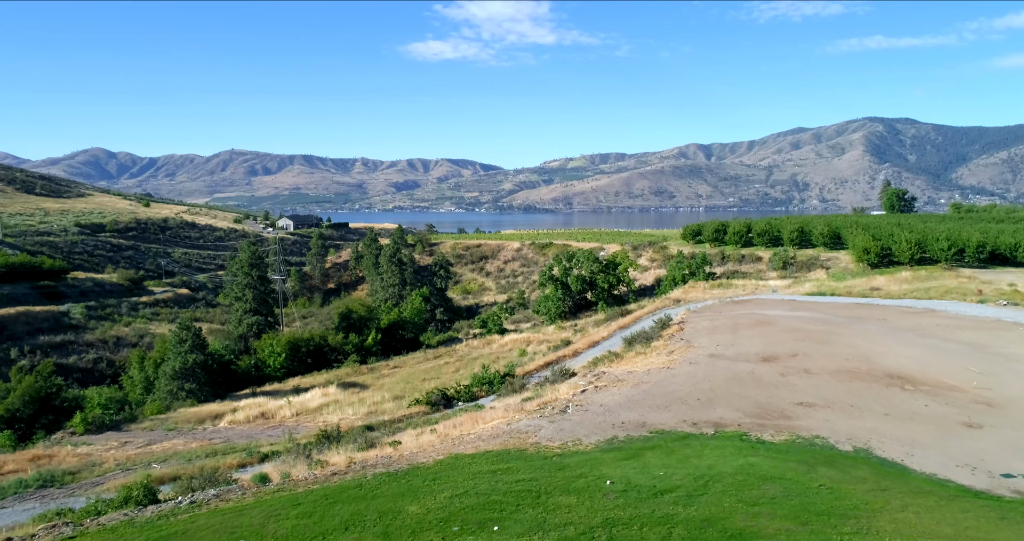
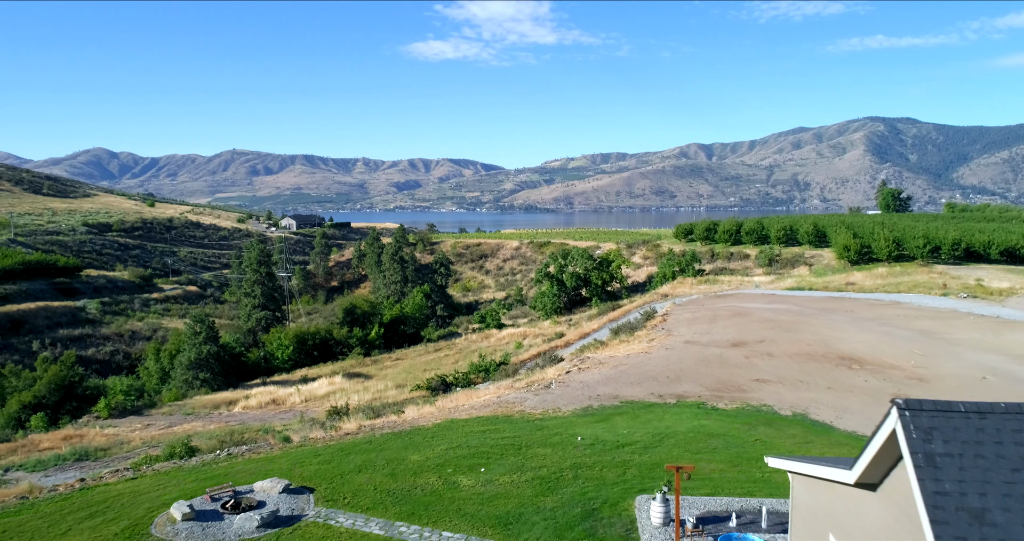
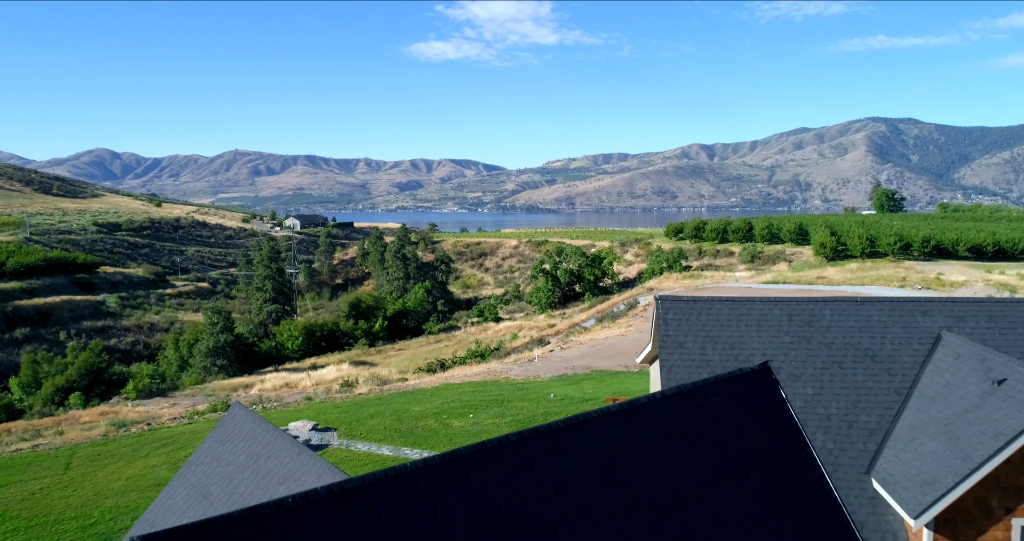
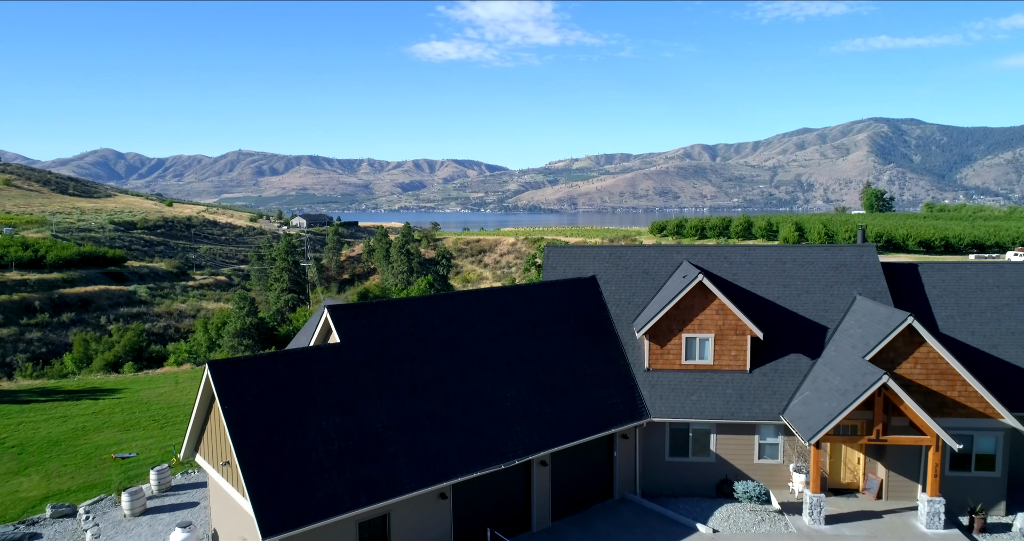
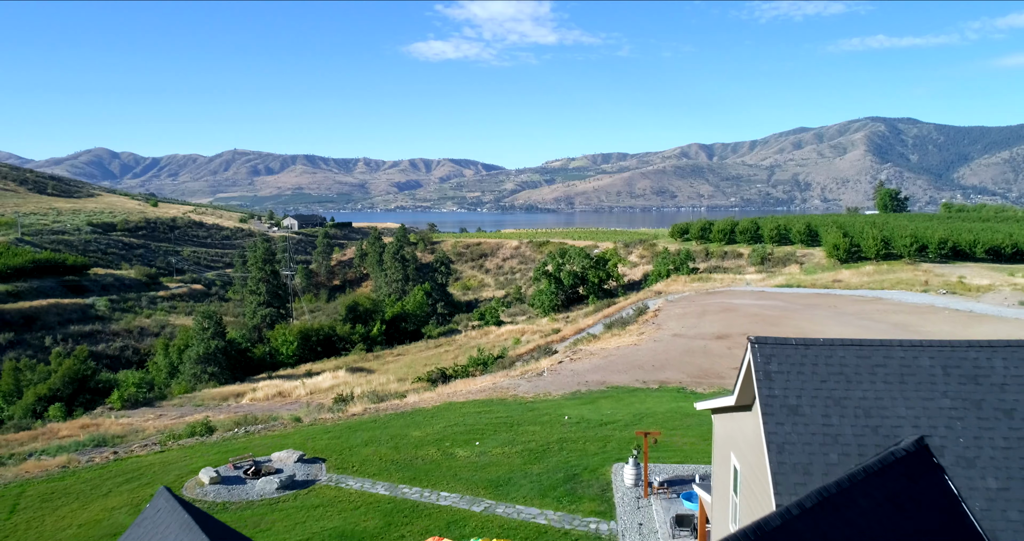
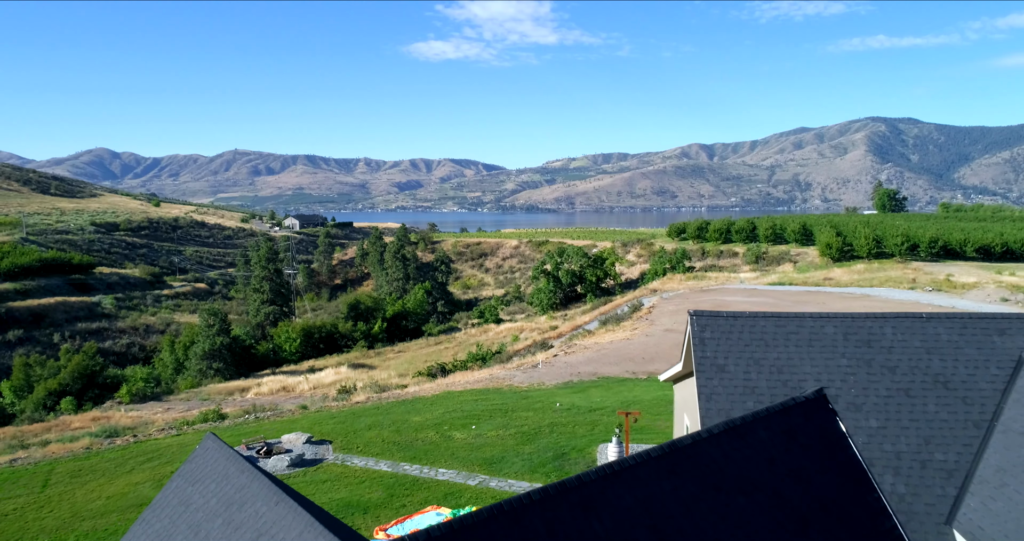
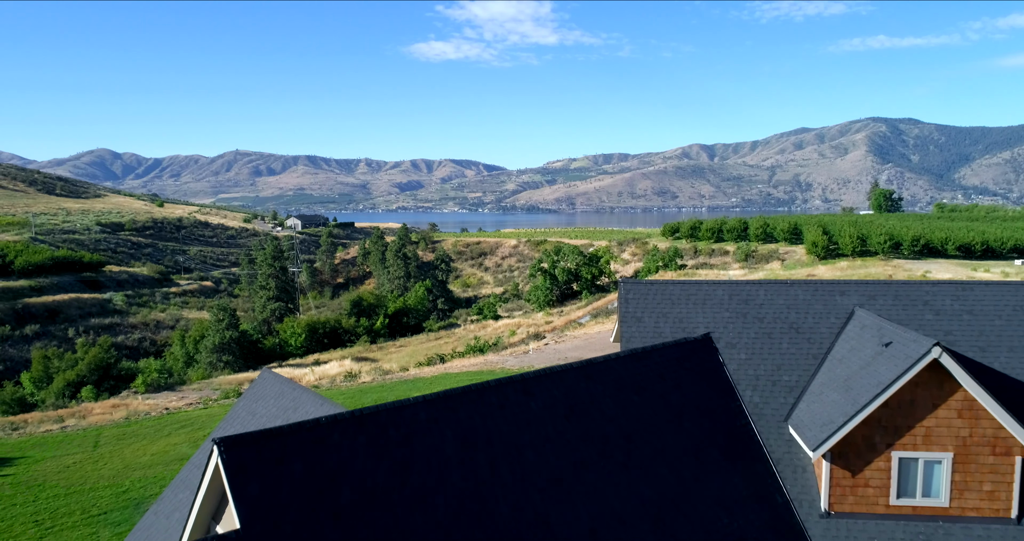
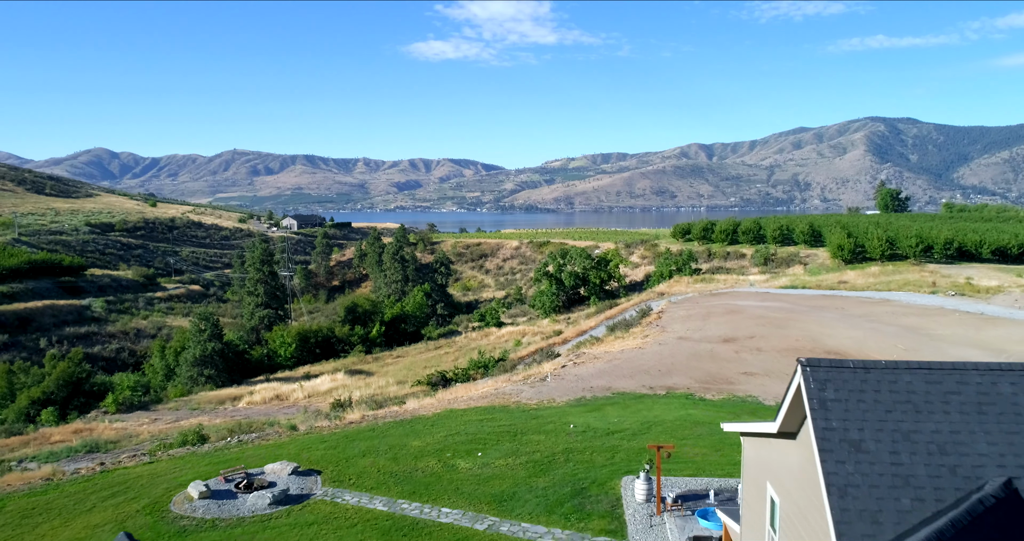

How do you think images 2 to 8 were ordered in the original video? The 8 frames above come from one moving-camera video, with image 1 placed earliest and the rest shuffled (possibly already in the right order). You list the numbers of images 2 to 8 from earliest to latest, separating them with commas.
2, 8, 5, 6, 3, 7, 4
